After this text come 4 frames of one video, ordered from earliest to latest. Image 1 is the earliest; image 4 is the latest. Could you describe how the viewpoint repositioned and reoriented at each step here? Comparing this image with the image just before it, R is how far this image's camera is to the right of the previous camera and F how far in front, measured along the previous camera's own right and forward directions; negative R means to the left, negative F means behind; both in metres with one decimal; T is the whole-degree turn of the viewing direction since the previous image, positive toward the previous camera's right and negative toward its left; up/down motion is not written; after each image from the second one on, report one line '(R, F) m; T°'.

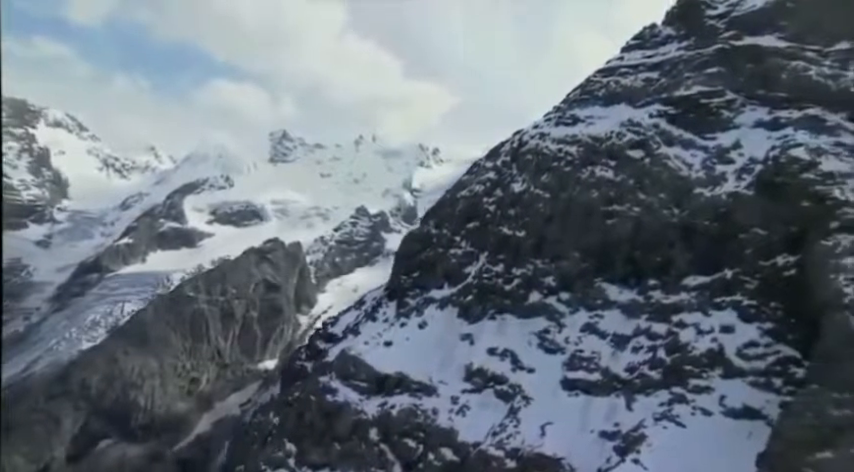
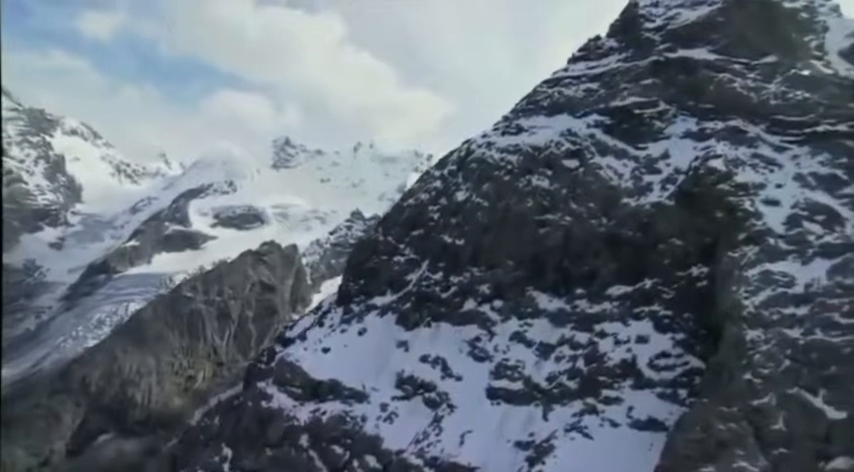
(+6.3, -0.4) m; -1°
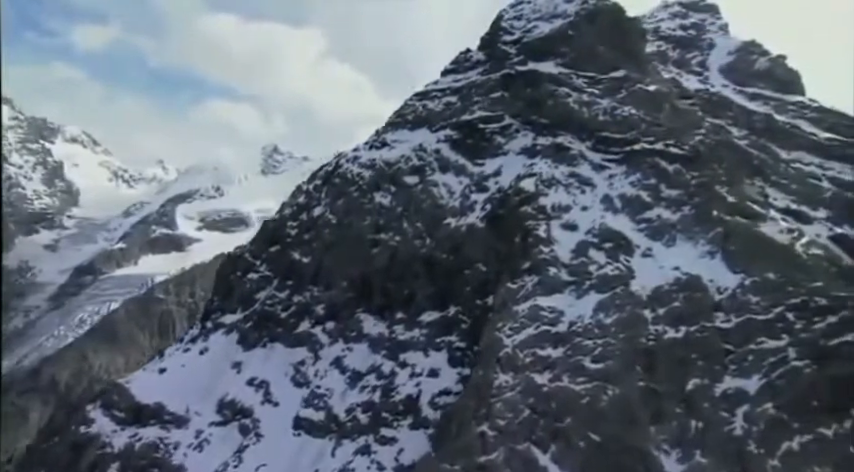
(+13.8, +2.9) m; -2°
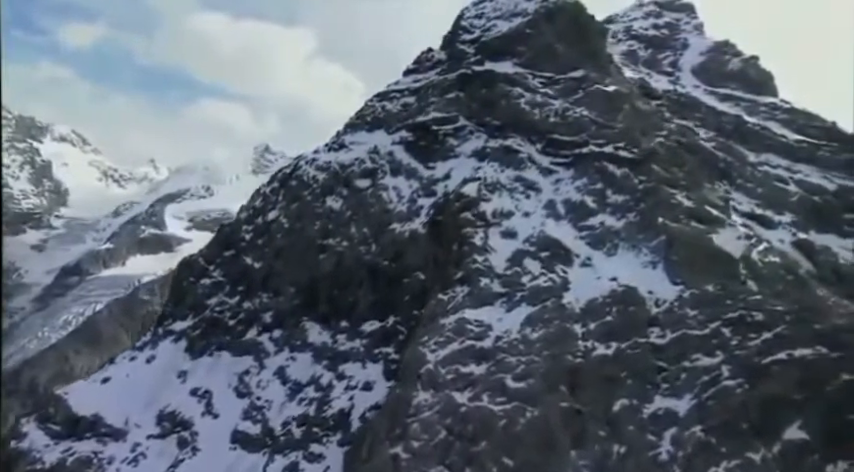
(+3.5, +1.8) m; 0°
